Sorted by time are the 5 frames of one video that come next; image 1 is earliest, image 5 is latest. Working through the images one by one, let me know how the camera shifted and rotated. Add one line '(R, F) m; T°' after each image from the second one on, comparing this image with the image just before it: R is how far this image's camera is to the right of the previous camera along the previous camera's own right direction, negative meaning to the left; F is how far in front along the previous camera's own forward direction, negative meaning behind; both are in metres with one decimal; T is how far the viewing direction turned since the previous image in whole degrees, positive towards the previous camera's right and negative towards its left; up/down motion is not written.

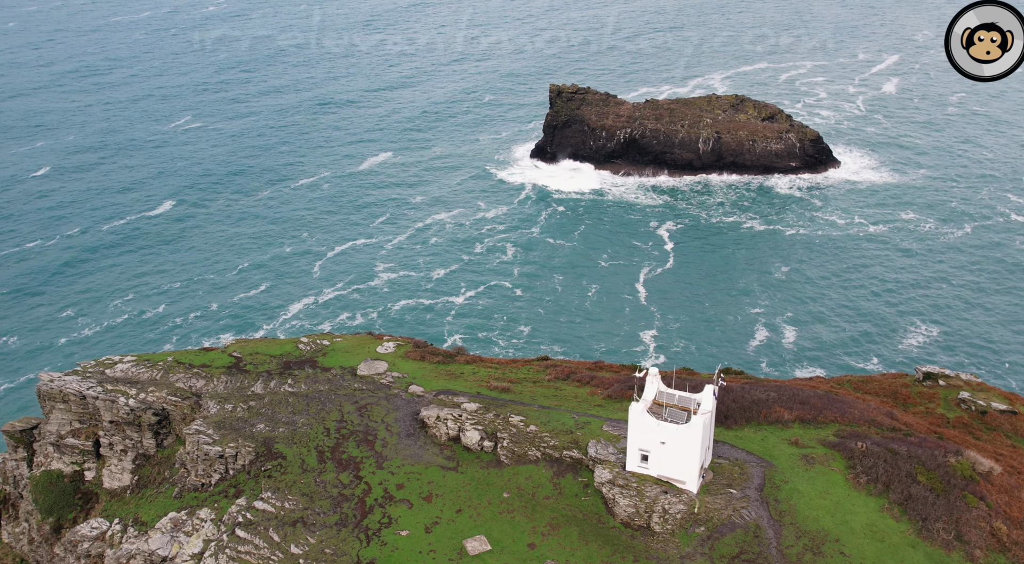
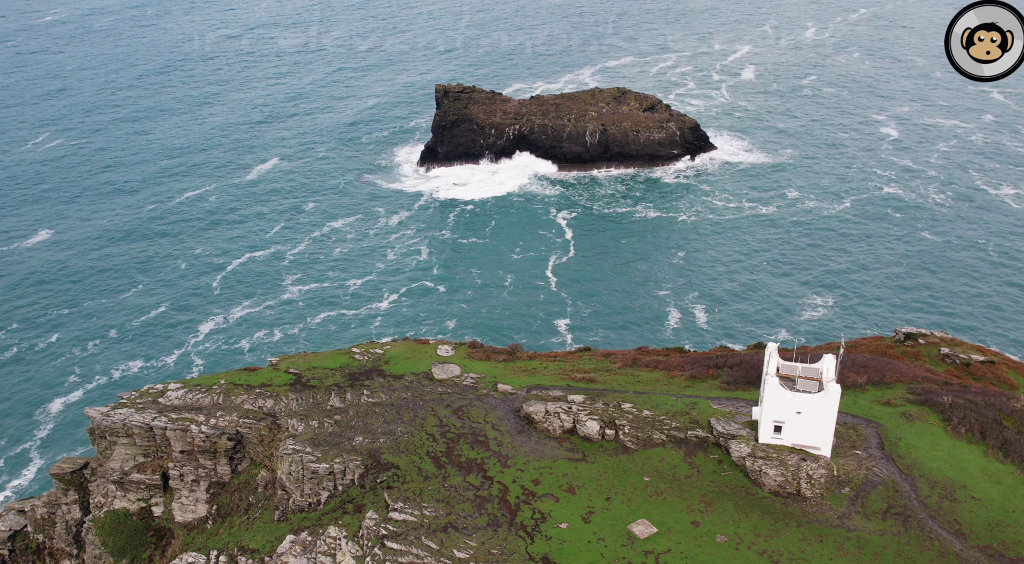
(-15.8, +0.4) m; +8°
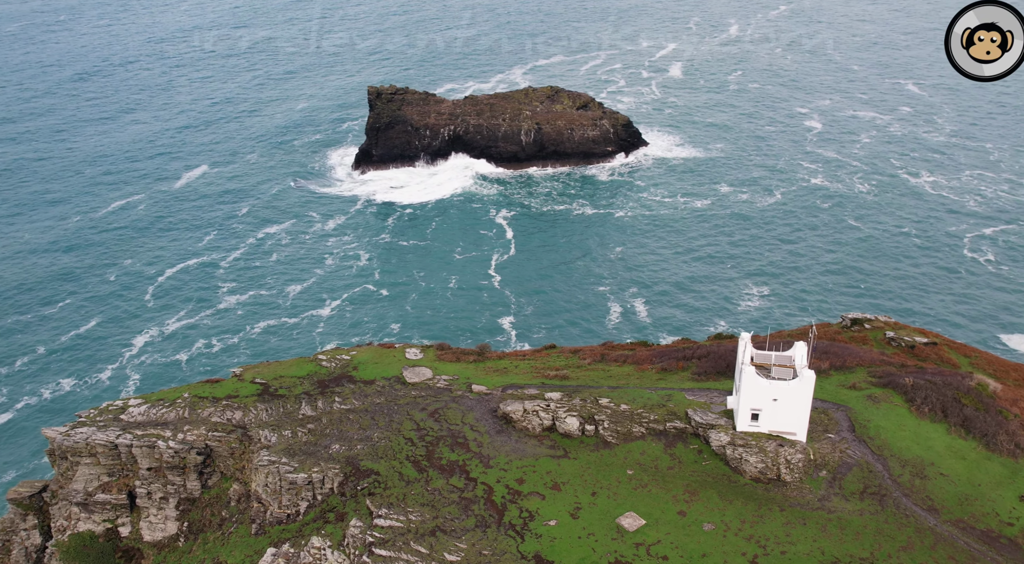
(-2.7, +0.1) m; +4°
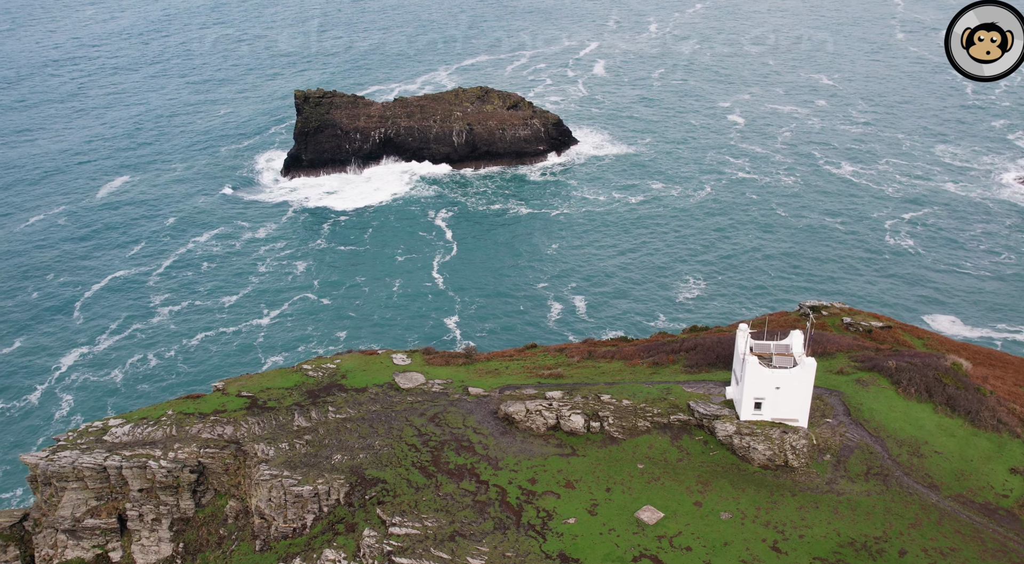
(-4.9, +0.2) m; +5°
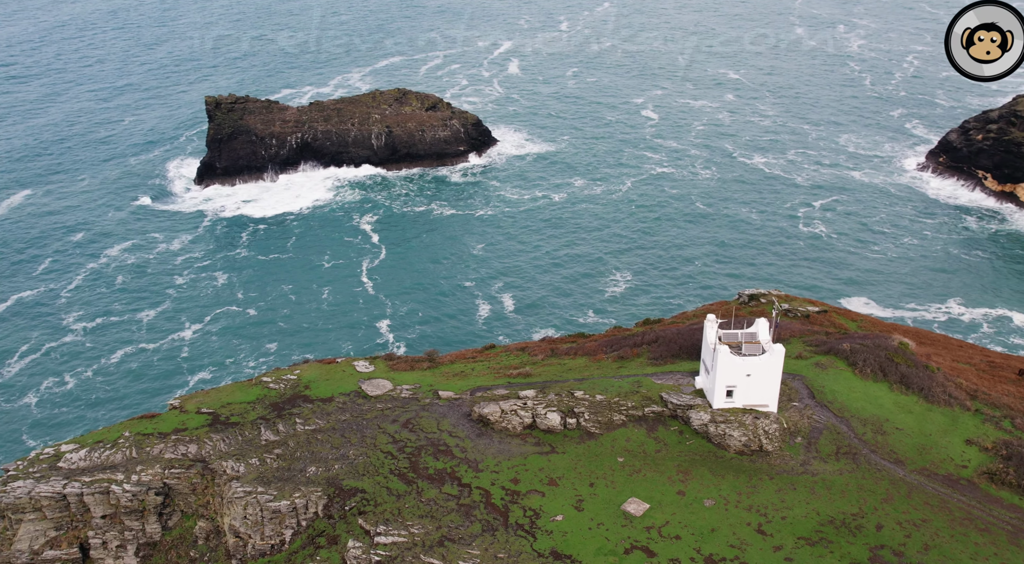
(-3.5, +0.2) m; +5°
